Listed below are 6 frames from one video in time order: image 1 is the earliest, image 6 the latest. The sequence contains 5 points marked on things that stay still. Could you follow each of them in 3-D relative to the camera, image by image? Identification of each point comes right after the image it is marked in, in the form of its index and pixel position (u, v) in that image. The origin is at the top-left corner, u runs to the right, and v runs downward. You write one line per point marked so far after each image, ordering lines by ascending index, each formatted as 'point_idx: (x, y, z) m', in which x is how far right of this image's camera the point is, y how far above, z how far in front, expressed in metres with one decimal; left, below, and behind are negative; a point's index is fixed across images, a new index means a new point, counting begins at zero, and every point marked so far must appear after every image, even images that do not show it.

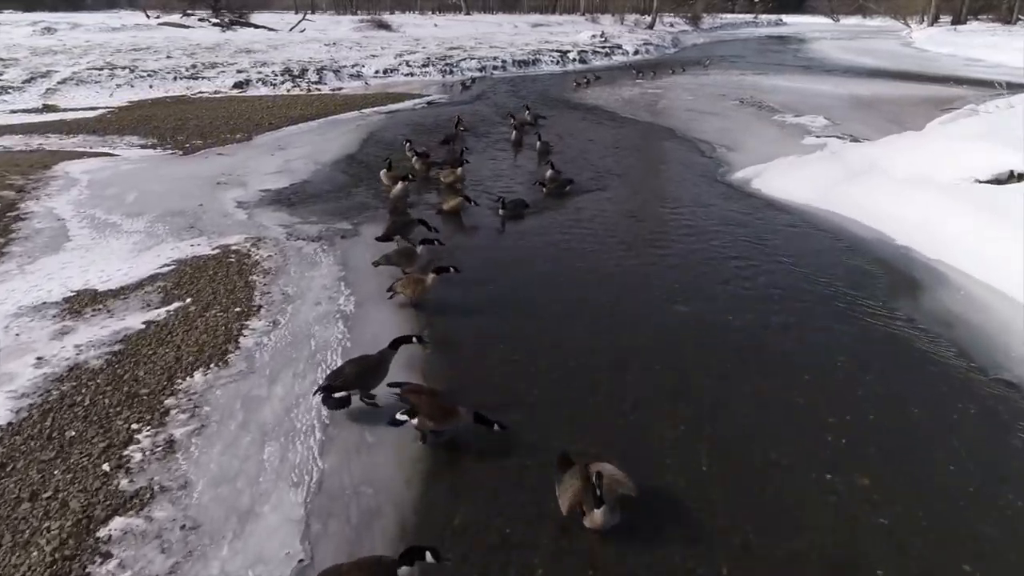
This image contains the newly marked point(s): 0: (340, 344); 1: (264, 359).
0: (-1.8, -0.6, +7.6) m
1: (-2.5, -0.7, +7.2) m
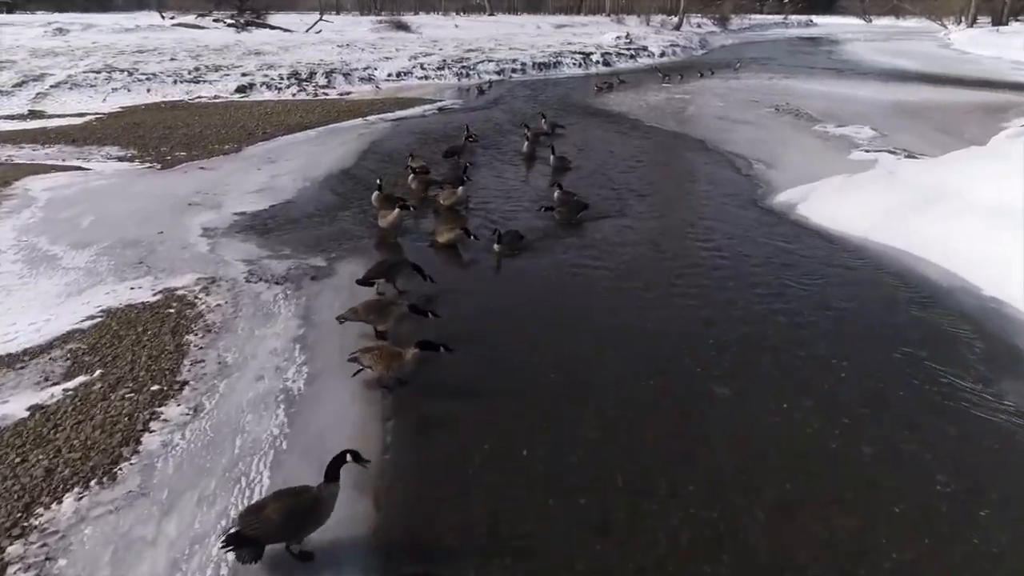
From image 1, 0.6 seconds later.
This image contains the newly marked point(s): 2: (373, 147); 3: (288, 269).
0: (-1.9, -1.3, +5.9) m
1: (-2.6, -1.4, +5.4) m
2: (-3.8, +3.8, +19.4) m
3: (-3.1, +0.3, +9.9) m
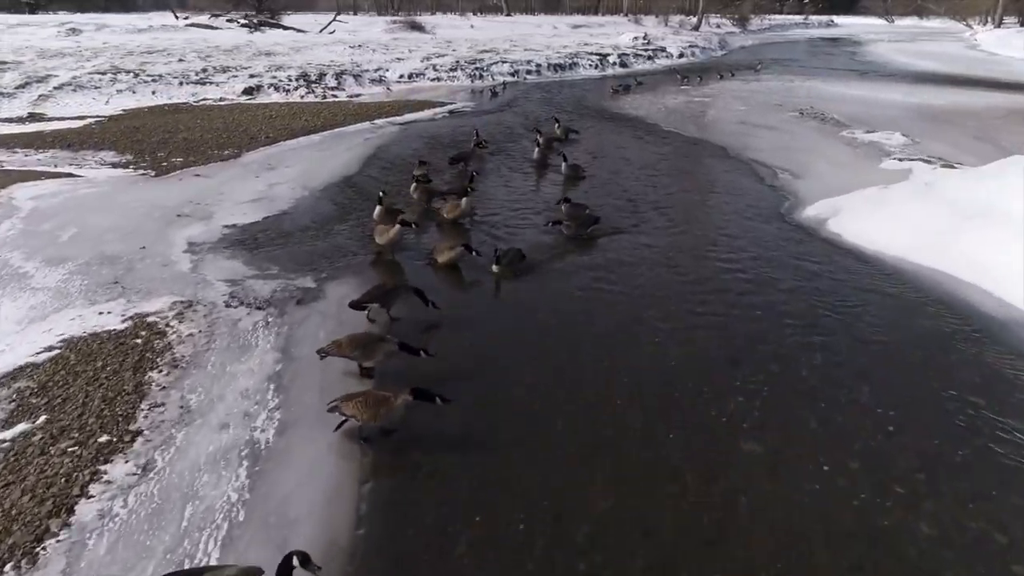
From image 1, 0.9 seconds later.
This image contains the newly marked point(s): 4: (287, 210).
0: (-2.0, -1.6, +5.0) m
1: (-2.6, -1.7, +4.6) m
2: (-3.5, +3.5, +18.6) m
3: (-3.1, 0.0, +9.2) m
4: (-4.1, +1.4, +13.2) m
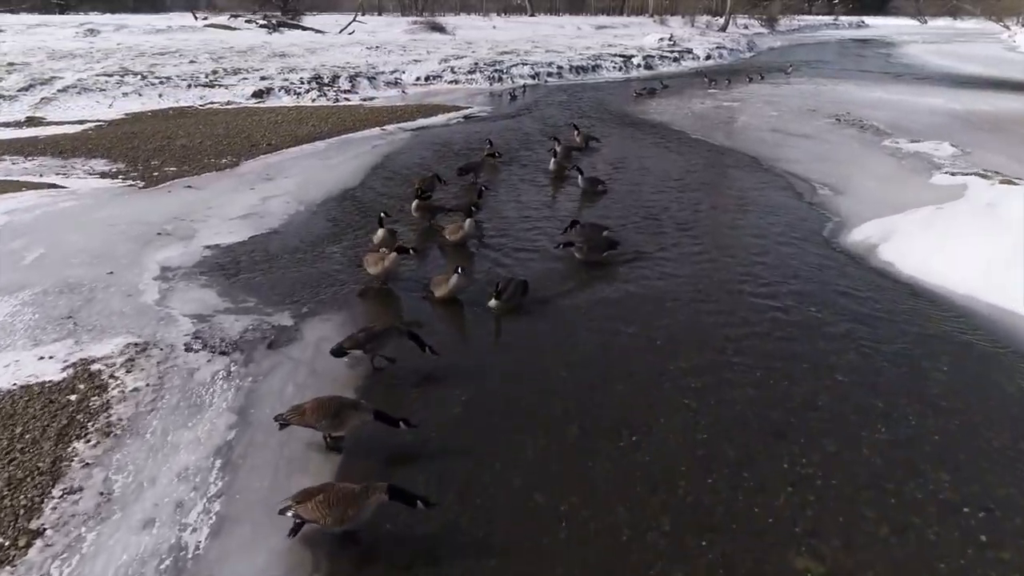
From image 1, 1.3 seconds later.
0: (-2.1, -2.0, +3.9) m
1: (-2.7, -2.1, +3.5) m
2: (-3.1, +3.1, +17.5) m
3: (-3.0, -0.5, +8.0) m
4: (-3.9, +1.0, +12.1) m
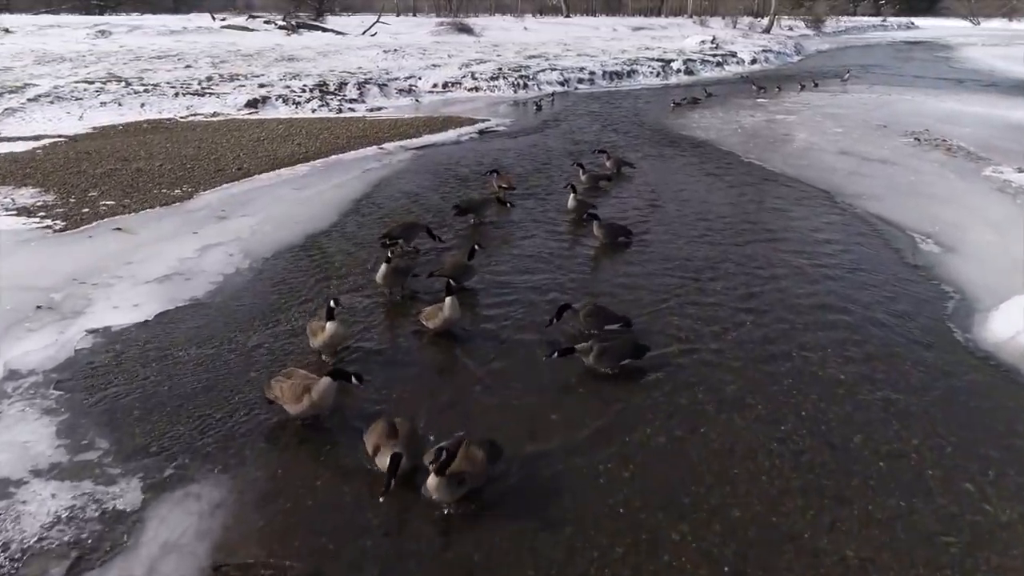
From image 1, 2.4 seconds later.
0: (-2.5, -3.2, +0.8) m
1: (-3.2, -3.3, +0.4) m
2: (-2.8, +1.9, +14.4) m
3: (-3.2, -1.6, +5.0) m
4: (-3.9, -0.1, +9.1) m
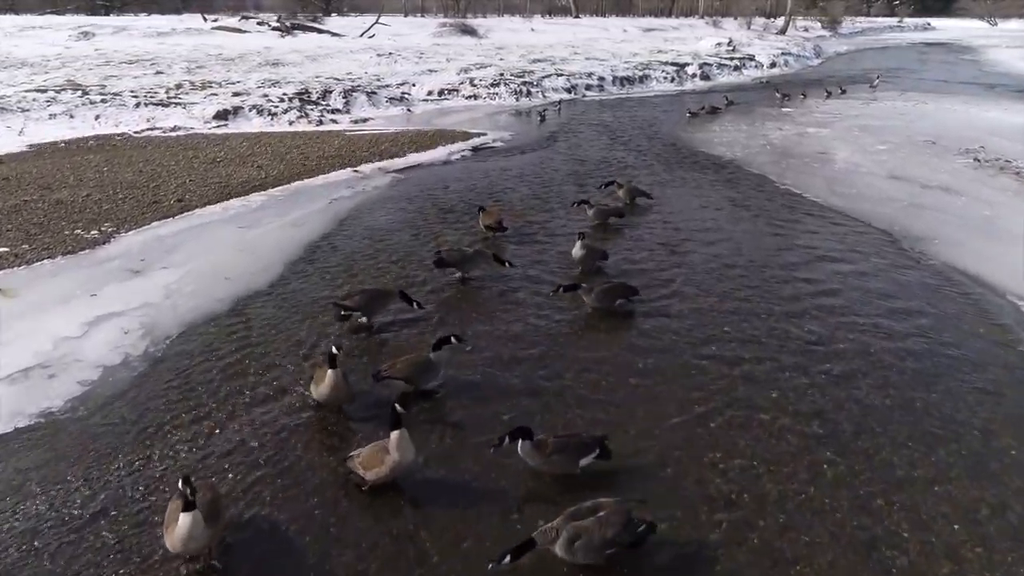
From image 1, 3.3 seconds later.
0: (-2.8, -4.2, -1.8) m
1: (-3.5, -4.3, -2.1) m
2: (-3.0, +0.9, +11.9) m
3: (-3.5, -2.6, +2.4) m
4: (-4.2, -1.1, +6.5) m
